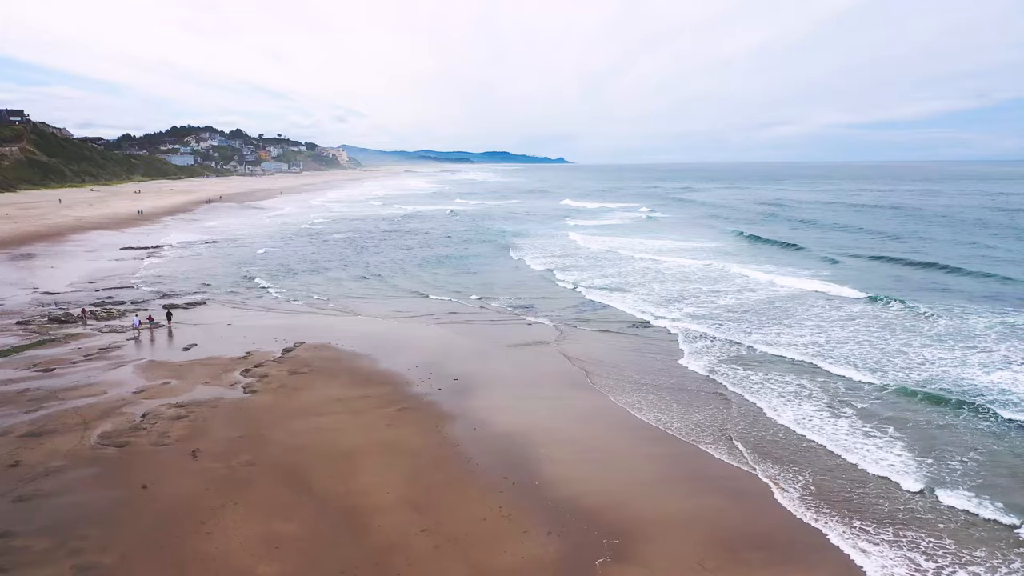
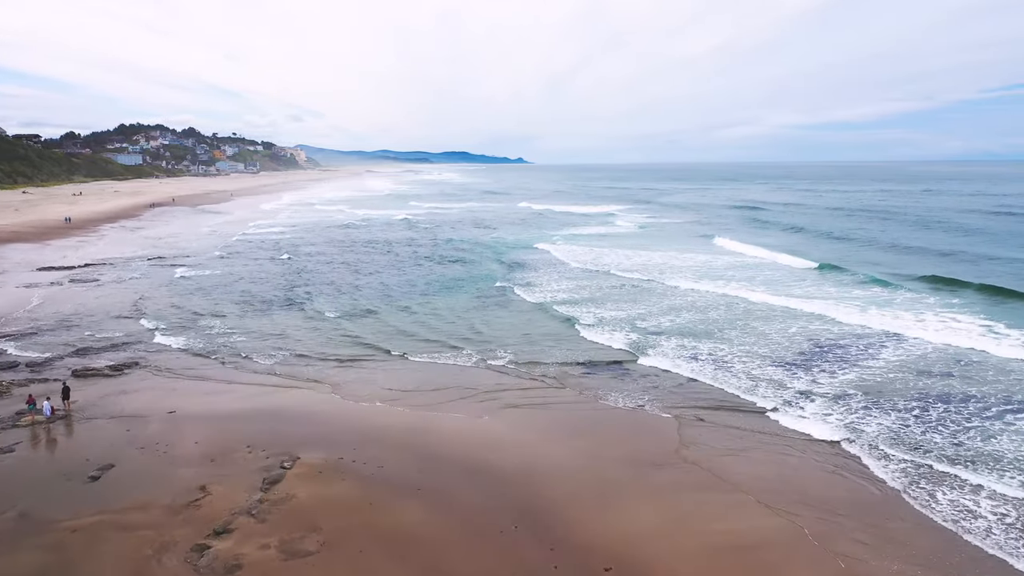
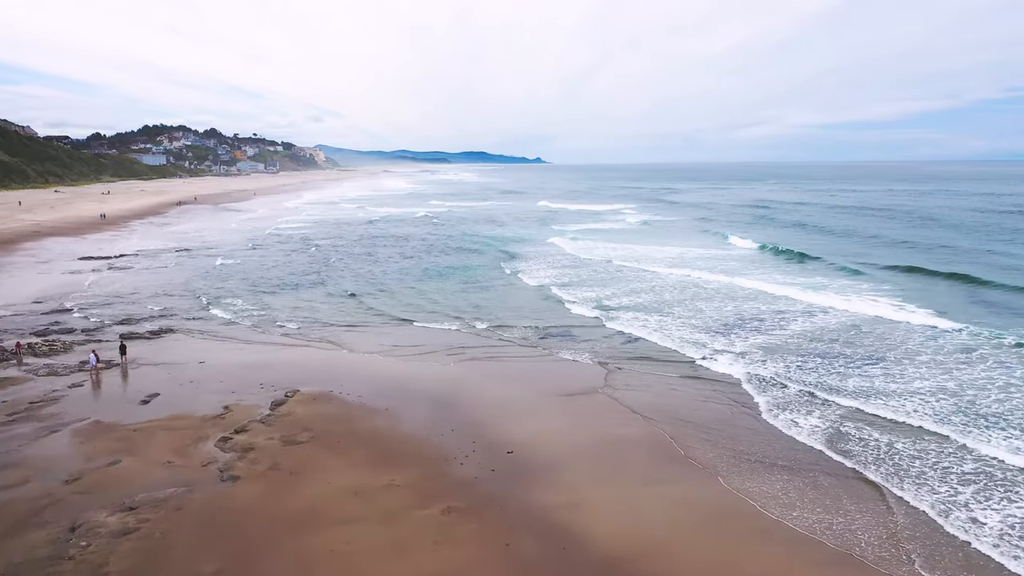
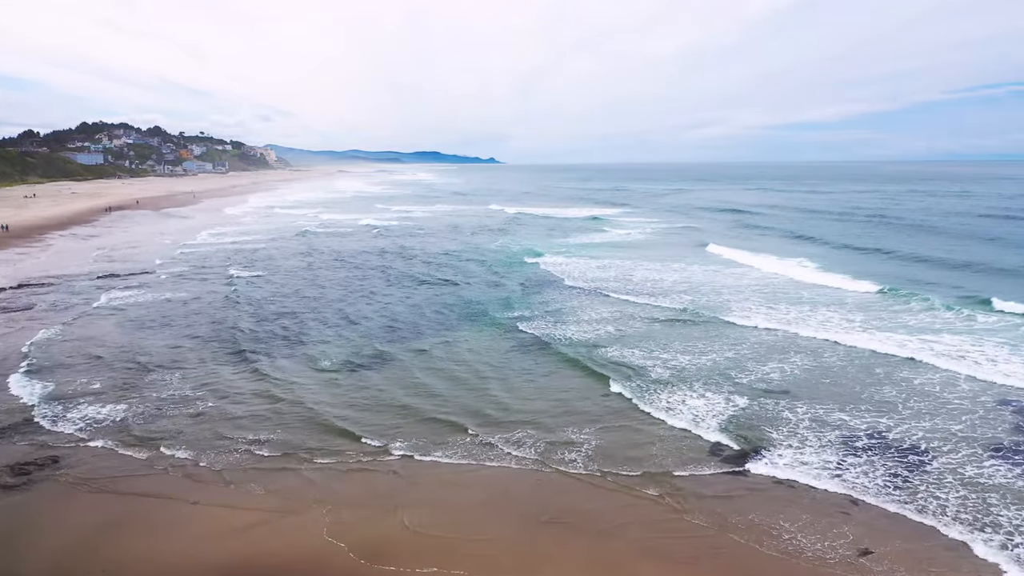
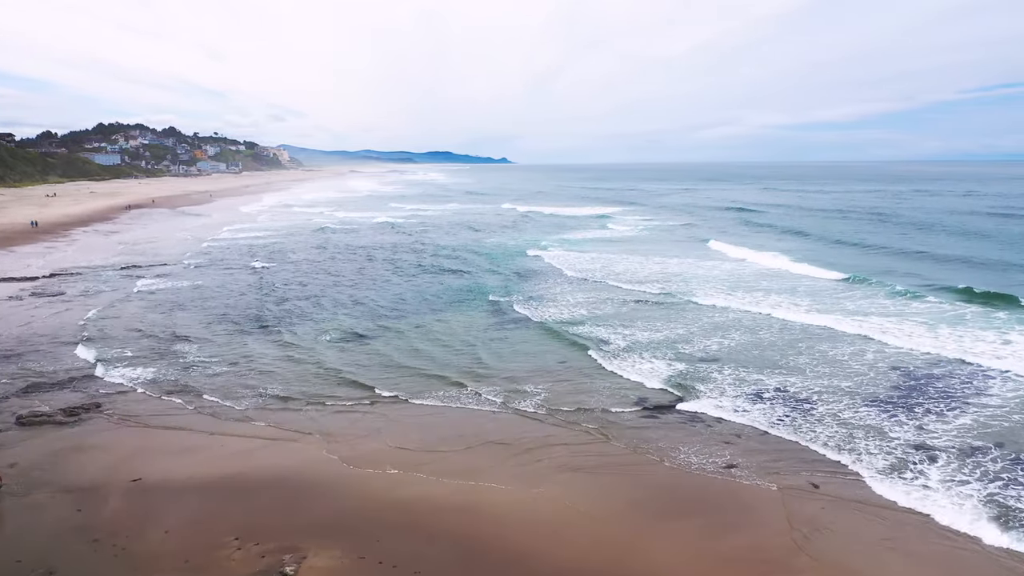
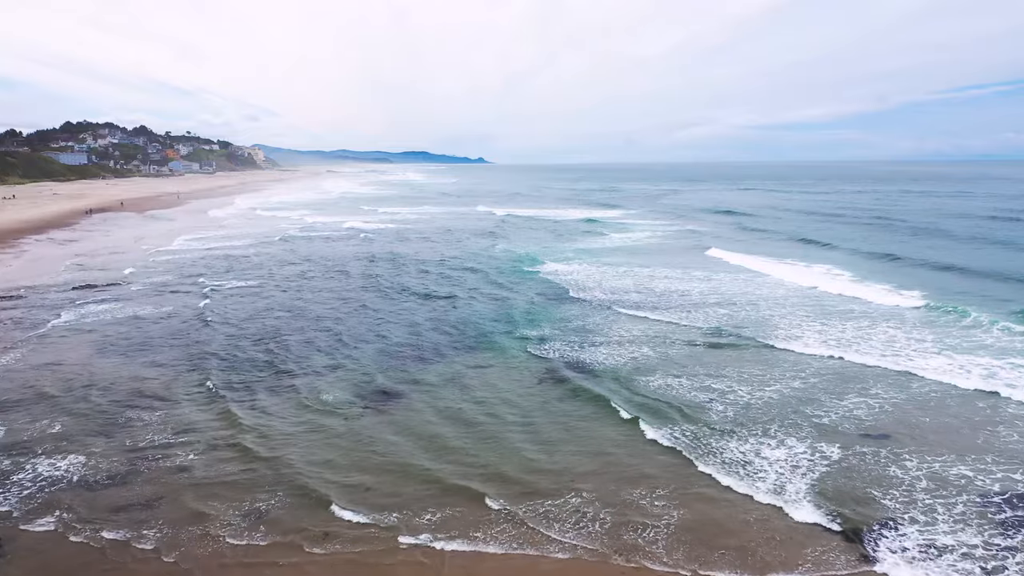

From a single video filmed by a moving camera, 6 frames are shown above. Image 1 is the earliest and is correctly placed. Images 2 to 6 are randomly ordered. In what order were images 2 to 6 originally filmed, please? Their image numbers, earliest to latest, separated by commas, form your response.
3, 2, 5, 4, 6
